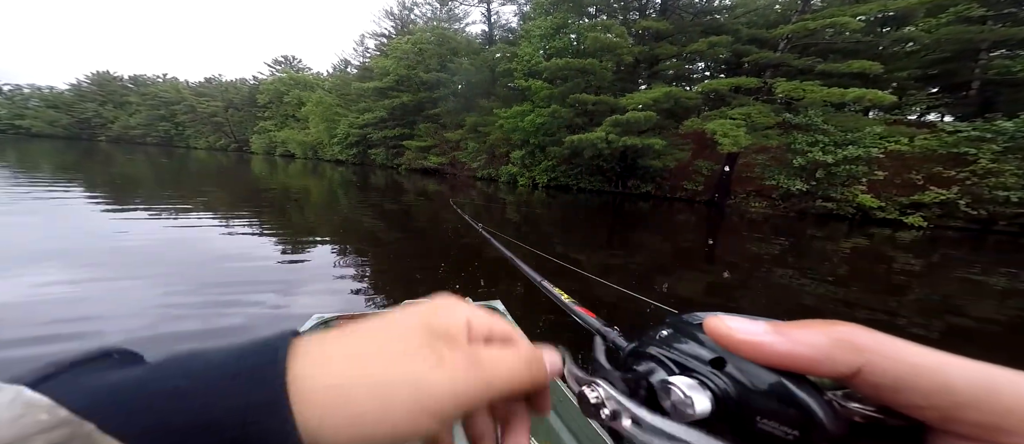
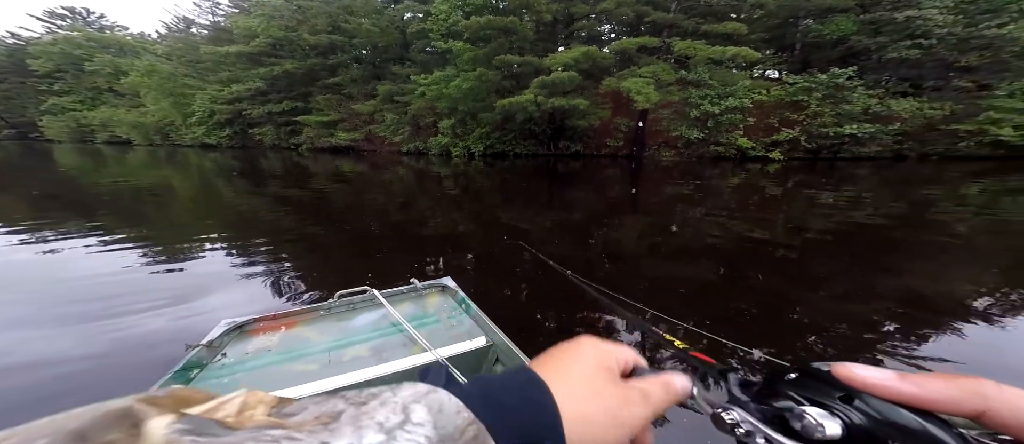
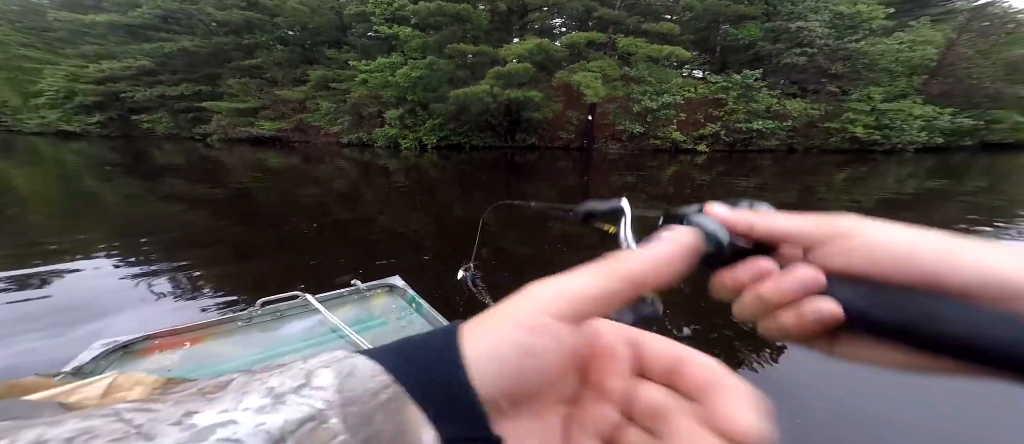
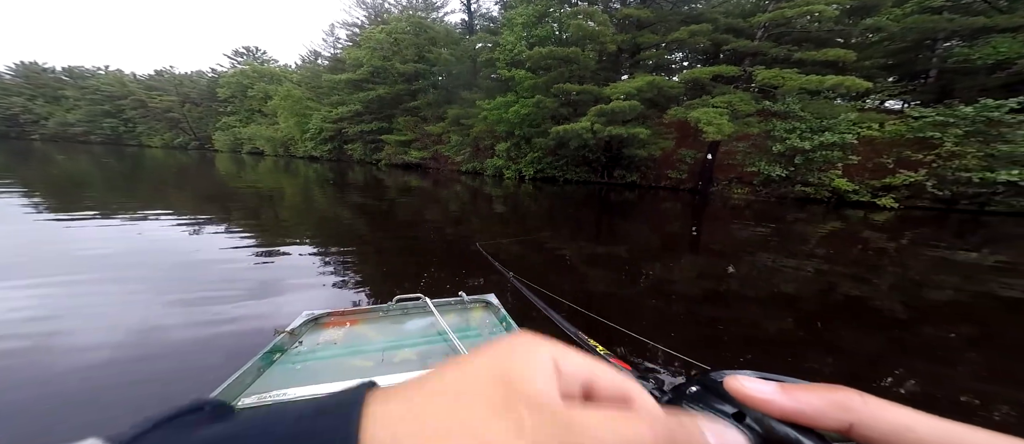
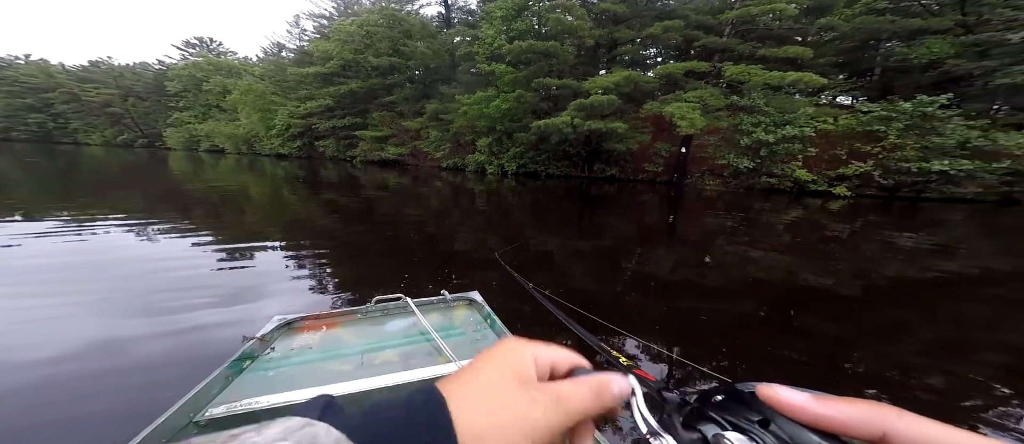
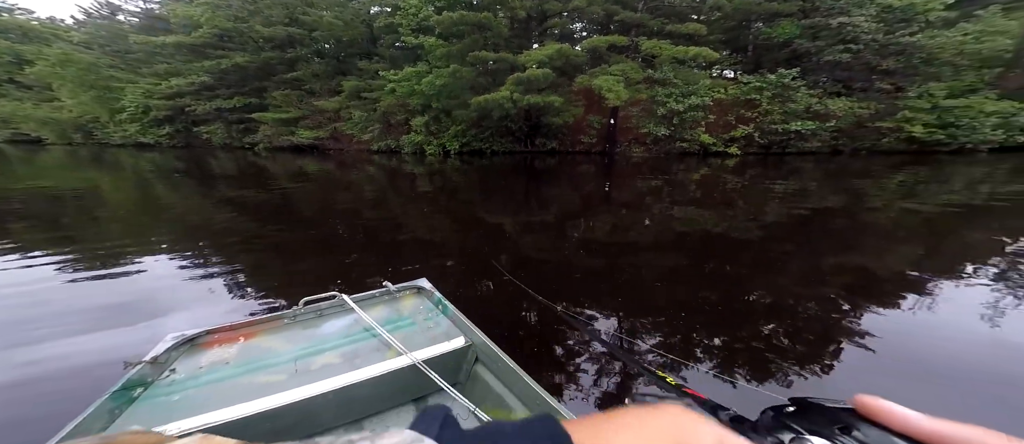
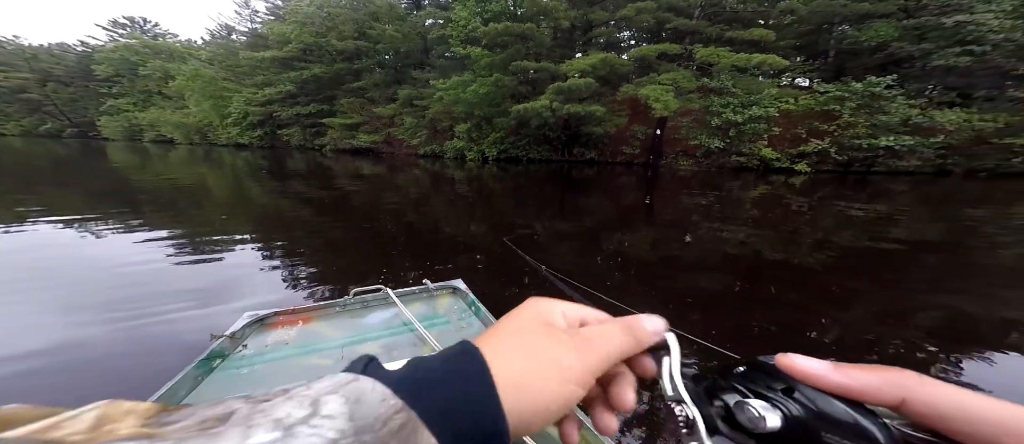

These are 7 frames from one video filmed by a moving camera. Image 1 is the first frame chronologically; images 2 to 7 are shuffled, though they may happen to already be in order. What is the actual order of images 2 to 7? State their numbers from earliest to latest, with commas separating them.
4, 5, 7, 2, 6, 3
